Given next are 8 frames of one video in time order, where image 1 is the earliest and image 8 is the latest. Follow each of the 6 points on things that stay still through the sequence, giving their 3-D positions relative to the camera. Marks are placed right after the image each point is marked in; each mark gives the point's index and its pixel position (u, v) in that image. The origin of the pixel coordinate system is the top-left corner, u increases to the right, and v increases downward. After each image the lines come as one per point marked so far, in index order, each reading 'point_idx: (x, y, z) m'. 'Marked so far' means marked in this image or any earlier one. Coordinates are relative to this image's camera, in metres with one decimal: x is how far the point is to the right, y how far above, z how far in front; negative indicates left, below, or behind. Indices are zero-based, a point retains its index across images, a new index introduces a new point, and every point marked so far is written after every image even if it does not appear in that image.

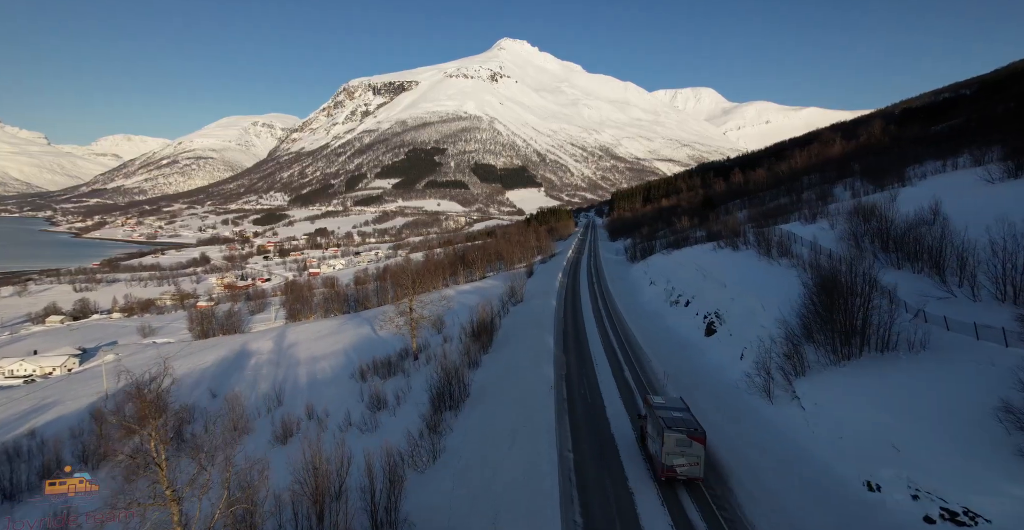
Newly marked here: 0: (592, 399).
0: (+2.6, -3.9, +15.5) m
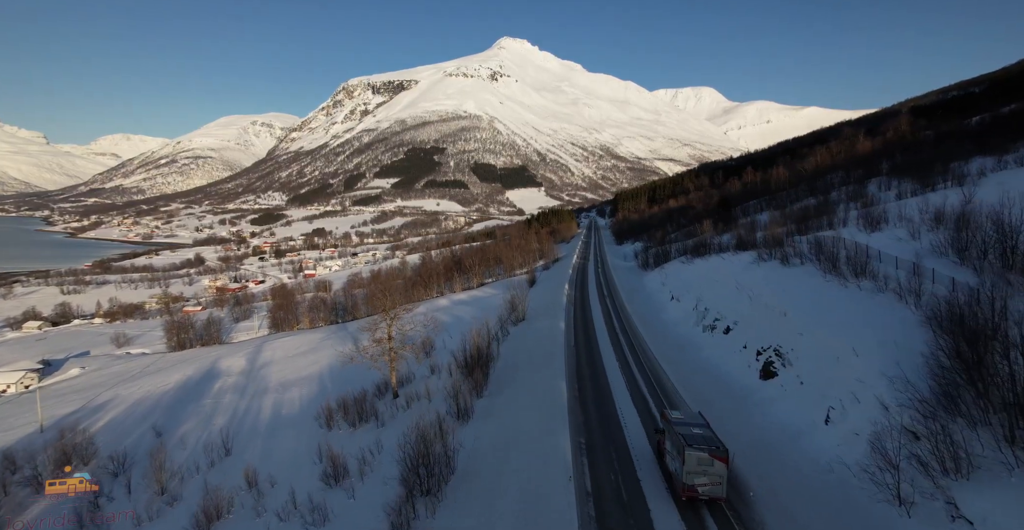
0: (+2.6, -4.1, +14.0) m
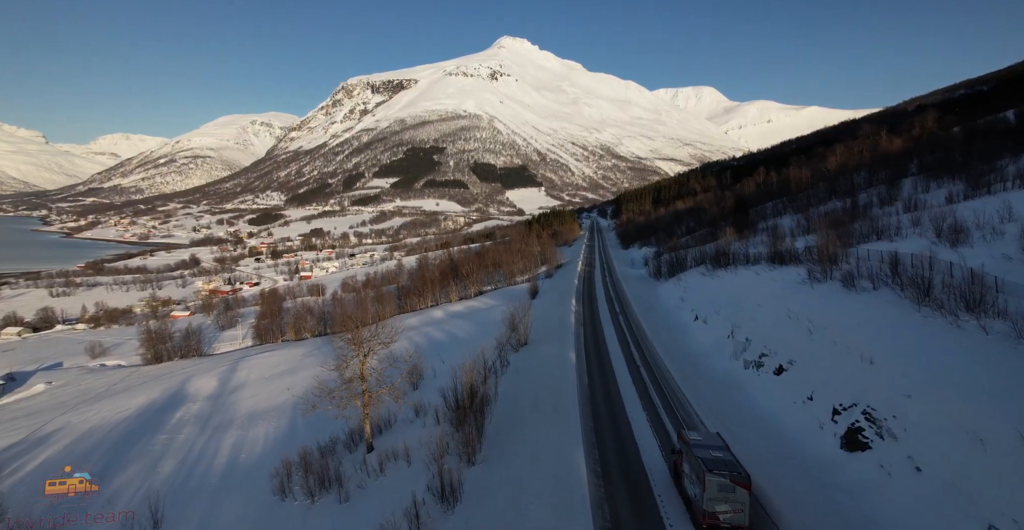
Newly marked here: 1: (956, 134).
0: (+2.6, -4.3, +12.7) m
1: (+16.6, +4.9, +19.7) m
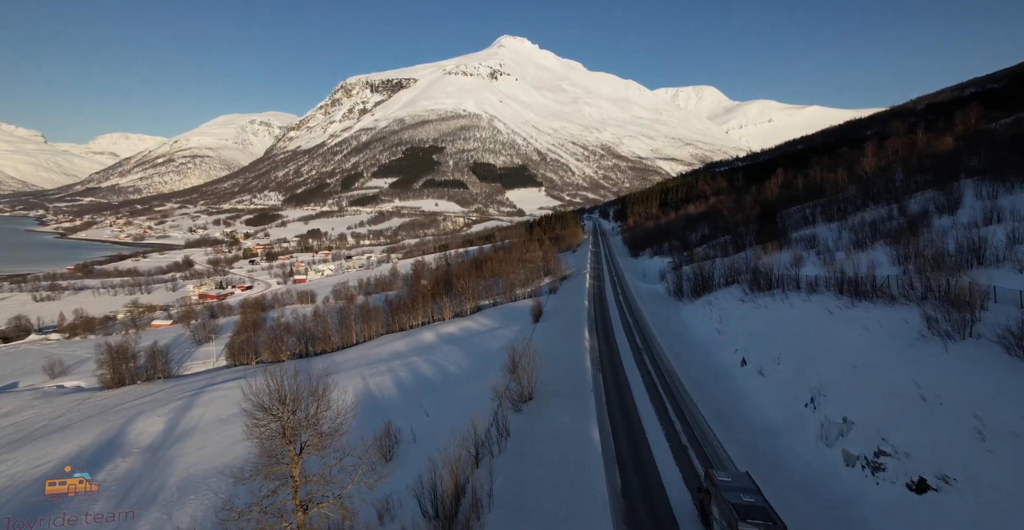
0: (+2.6, -4.7, +10.9) m
1: (+16.6, +4.5, +17.8) m
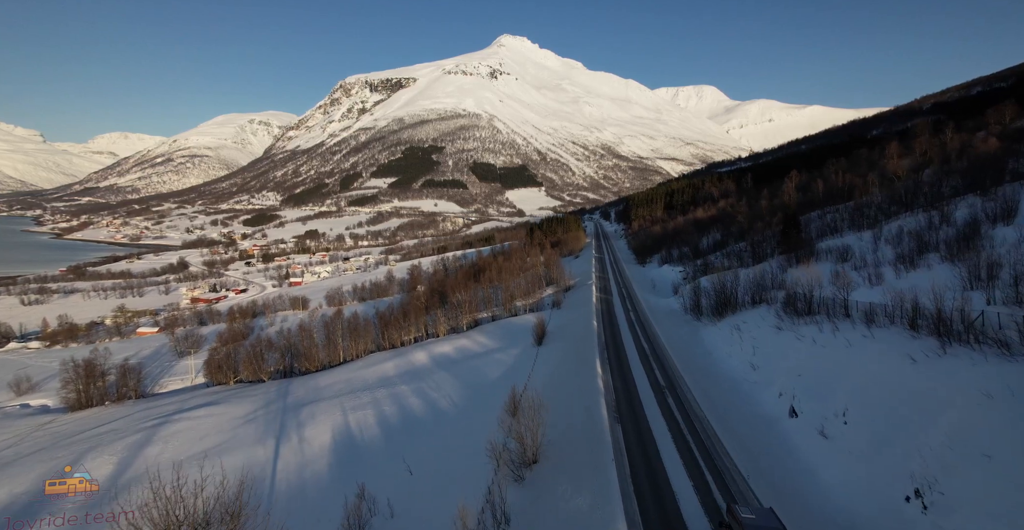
0: (+2.6, -5.0, +9.6) m
1: (+16.6, +4.2, +16.6) m
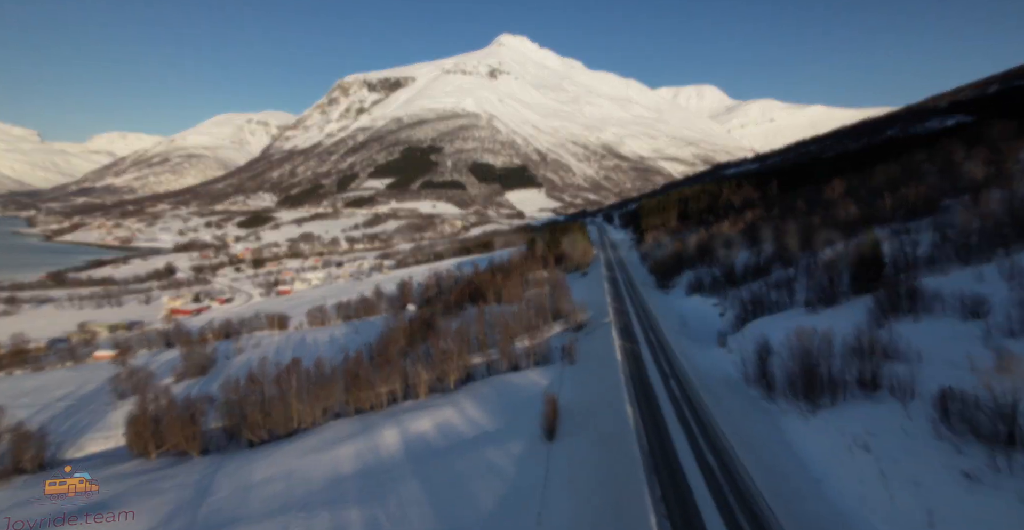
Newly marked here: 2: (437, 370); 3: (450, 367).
0: (+2.6, -5.9, +6.5) m
1: (+16.6, +3.3, +13.5) m
2: (-1.8, -2.4, +12.6) m
3: (-1.5, -2.3, +12.6) m
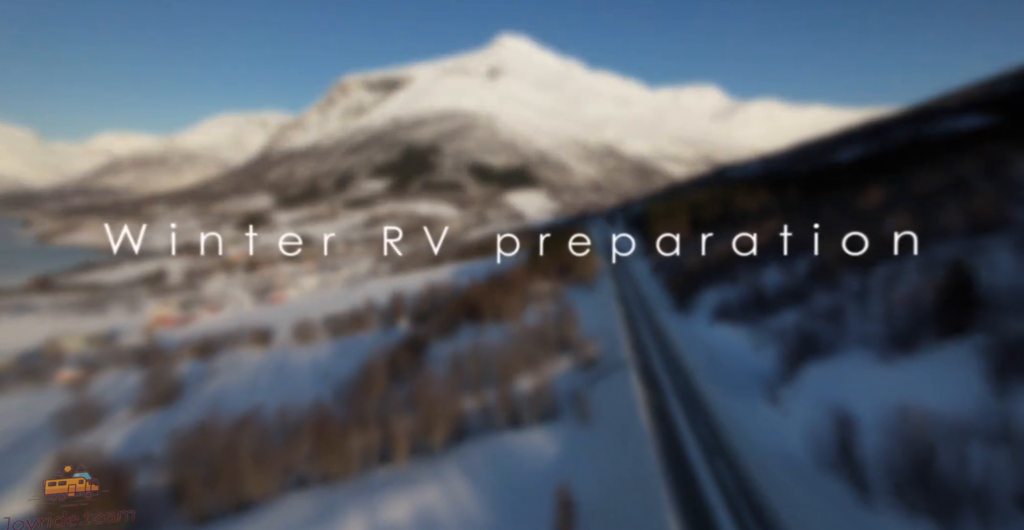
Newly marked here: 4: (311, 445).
0: (+2.6, -6.5, +4.5) m
1: (+16.6, +2.7, +11.5) m
2: (-1.8, -3.0, +10.6) m
3: (-1.5, -3.0, +10.5) m
4: (-3.9, -3.5, +10.0) m
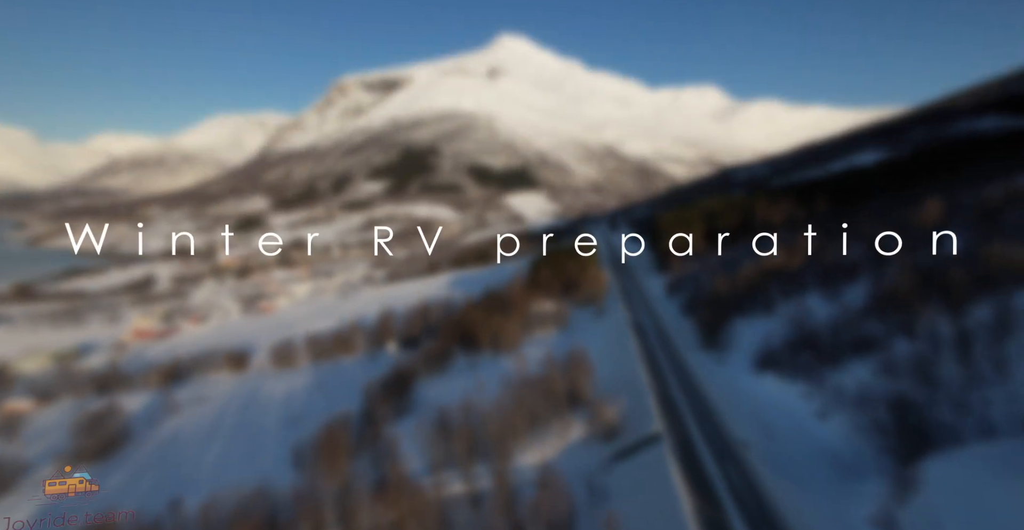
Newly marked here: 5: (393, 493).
0: (+2.6, -7.3, +1.9) m
1: (+16.6, +1.9, +8.9) m
2: (-1.8, -3.8, +8.0) m
3: (-1.5, -3.8, +7.9) m
4: (-3.9, -4.3, +7.4) m
5: (-1.9, -3.8, +8.6) m
